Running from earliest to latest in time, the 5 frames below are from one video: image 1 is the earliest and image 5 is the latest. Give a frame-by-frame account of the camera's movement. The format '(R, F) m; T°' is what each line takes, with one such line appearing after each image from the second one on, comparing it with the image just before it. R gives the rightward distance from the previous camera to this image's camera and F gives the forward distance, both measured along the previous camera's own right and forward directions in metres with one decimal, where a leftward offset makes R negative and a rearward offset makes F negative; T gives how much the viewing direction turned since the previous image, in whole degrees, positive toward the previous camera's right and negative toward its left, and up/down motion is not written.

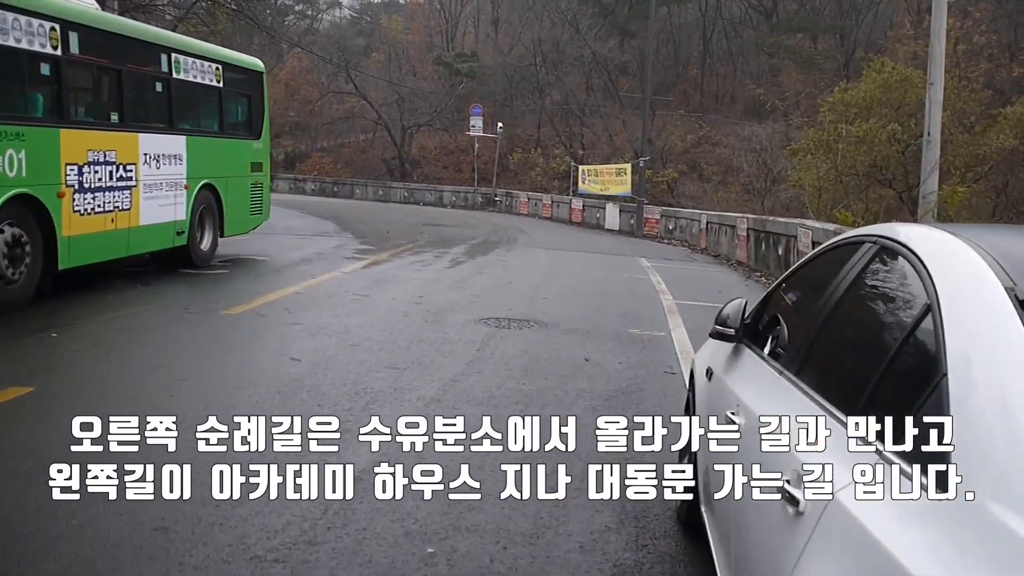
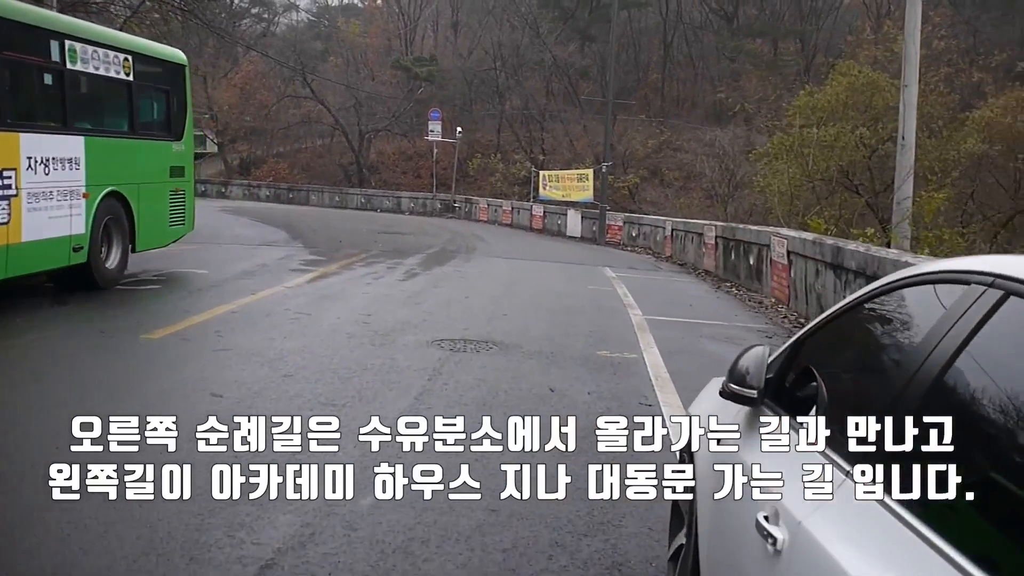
(0.0, +0.9) m; +2°
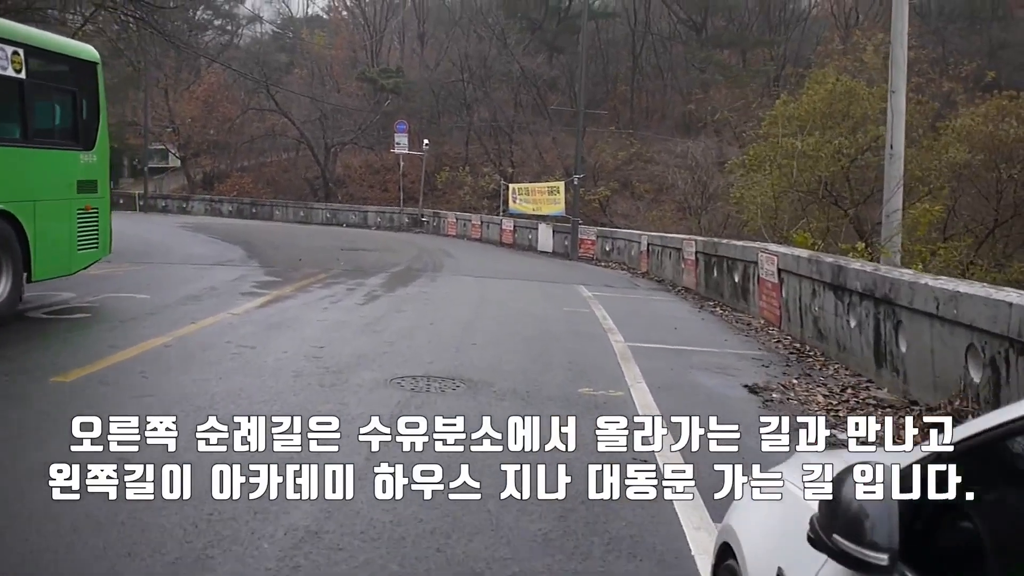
(0.0, +1.0) m; +2°
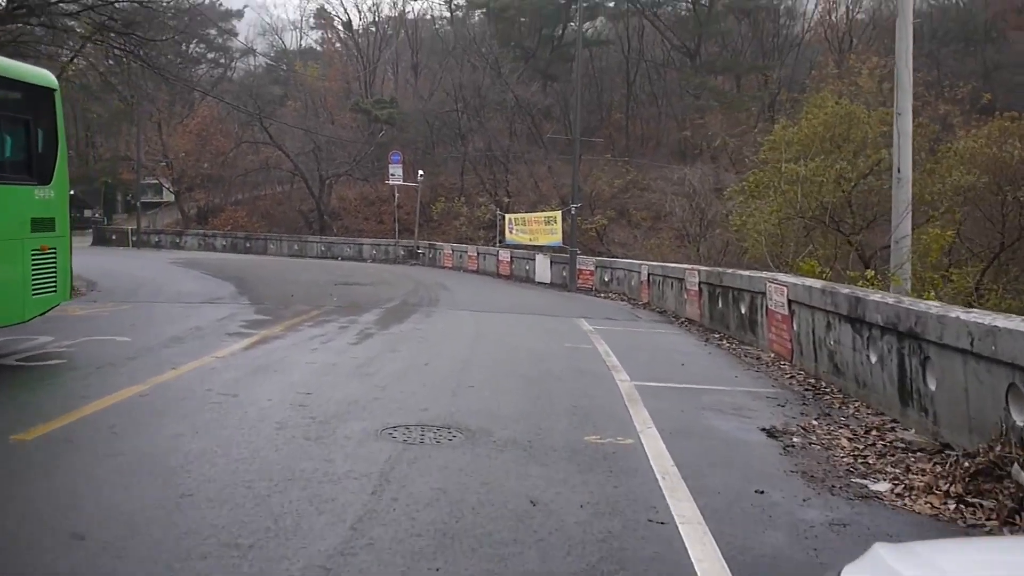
(0.0, +0.5) m; 0°
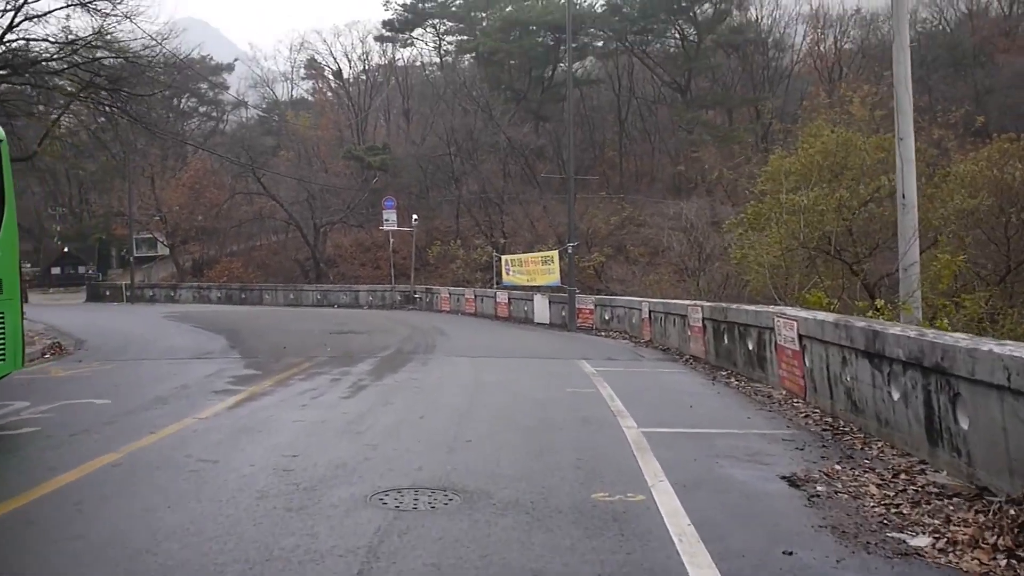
(0.0, +0.5) m; 0°
